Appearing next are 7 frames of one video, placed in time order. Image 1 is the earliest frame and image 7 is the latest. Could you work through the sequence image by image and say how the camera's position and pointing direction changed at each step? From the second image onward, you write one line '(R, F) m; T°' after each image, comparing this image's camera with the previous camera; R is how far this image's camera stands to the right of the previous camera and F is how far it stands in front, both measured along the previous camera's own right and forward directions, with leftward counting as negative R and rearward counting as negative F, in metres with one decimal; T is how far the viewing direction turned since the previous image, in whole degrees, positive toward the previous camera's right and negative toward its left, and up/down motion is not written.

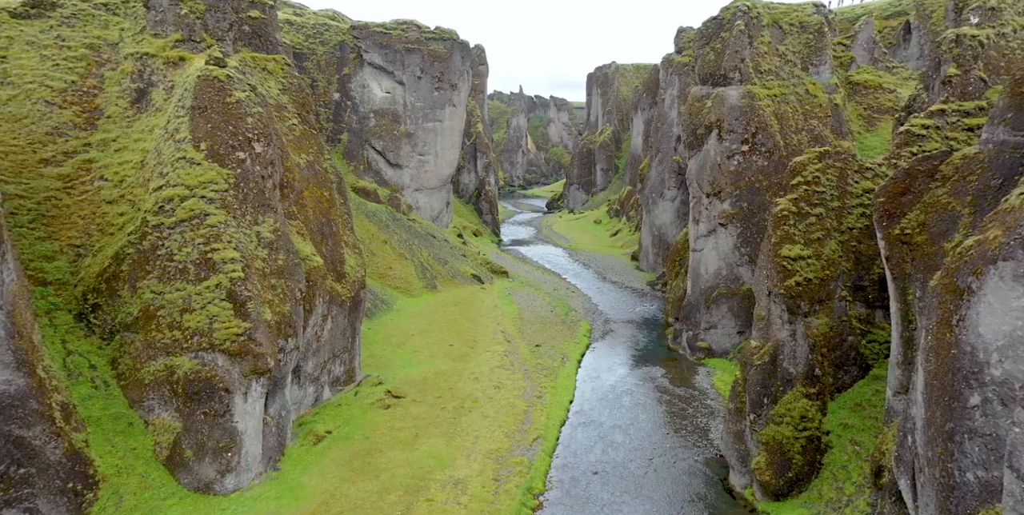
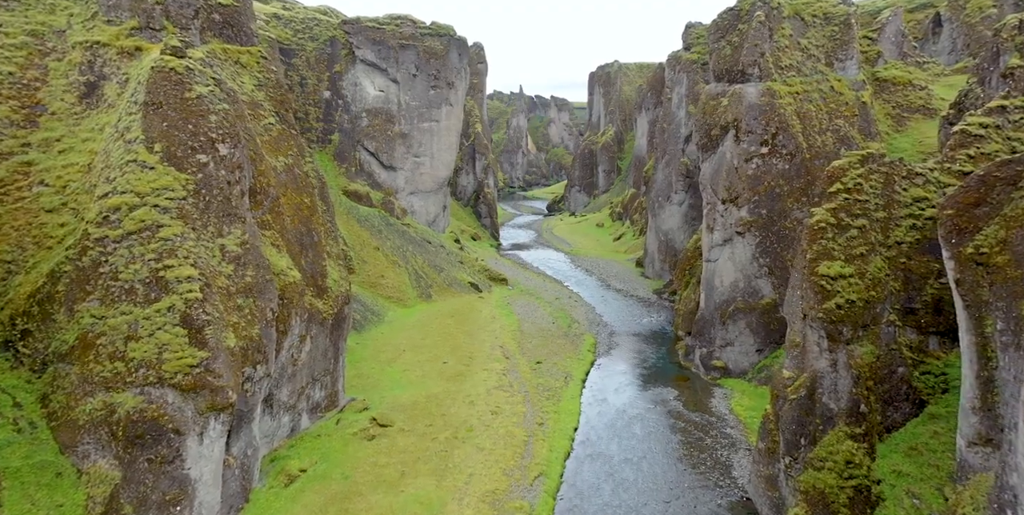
(0.0, +2.8) m; 0°
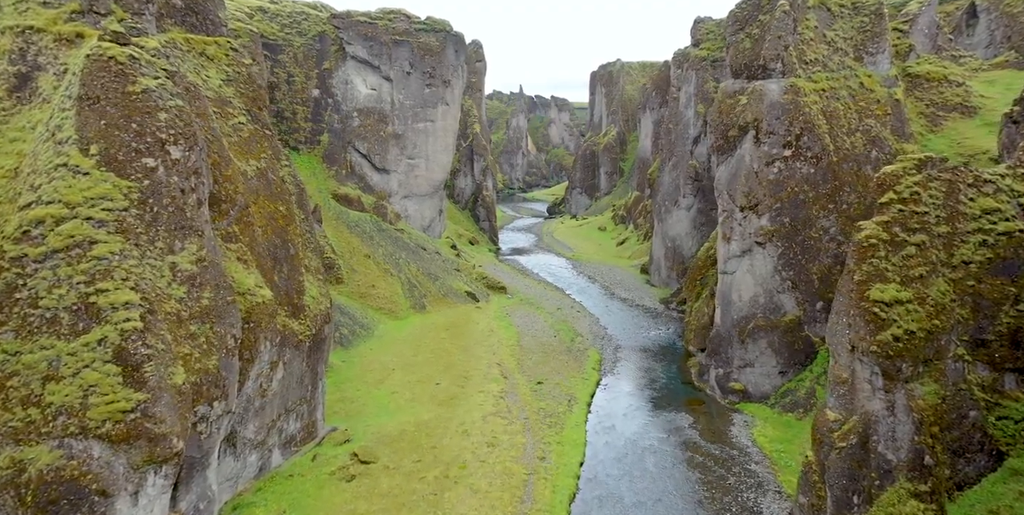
(0.0, +2.9) m; 0°
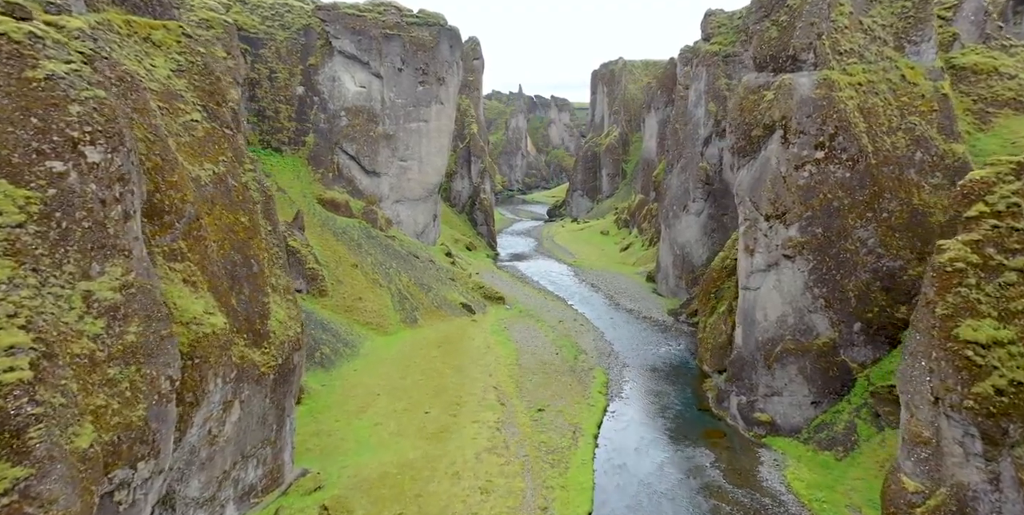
(+0.1, +3.4) m; 0°
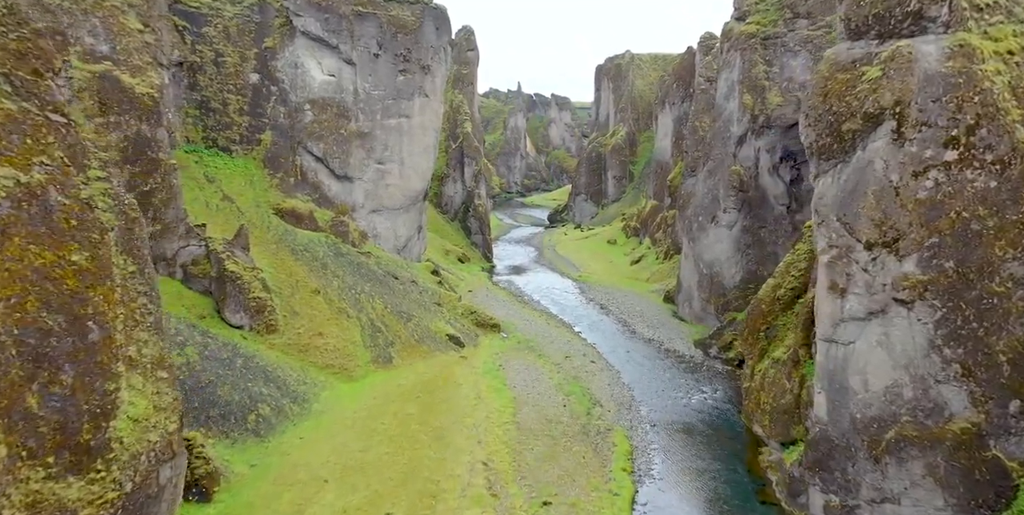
(+0.1, +8.3) m; 0°
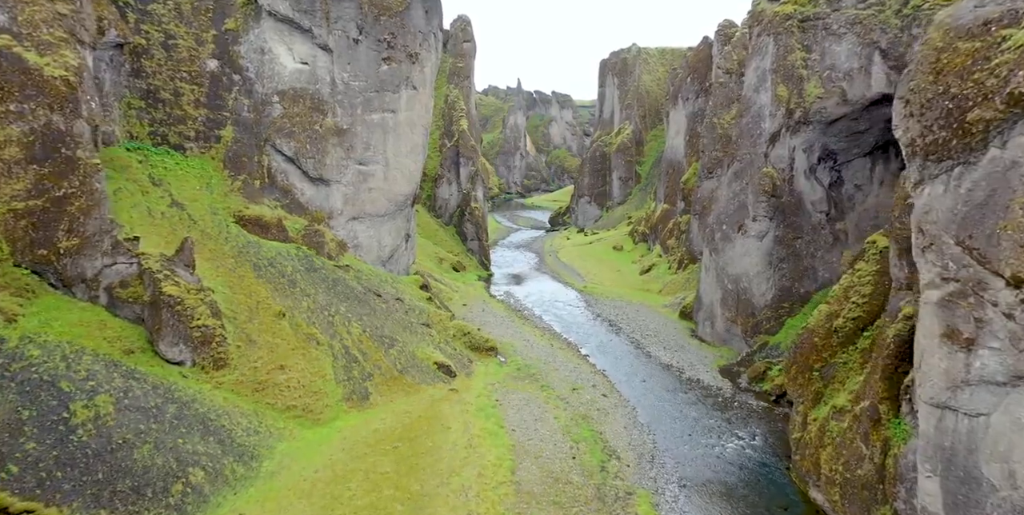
(0.0, +5.8) m; 0°
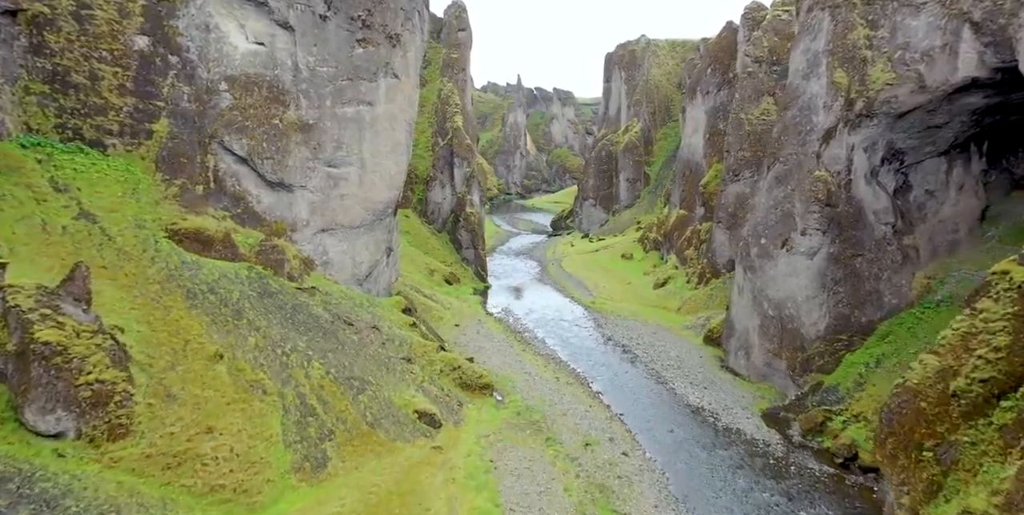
(0.0, +7.0) m; 0°
